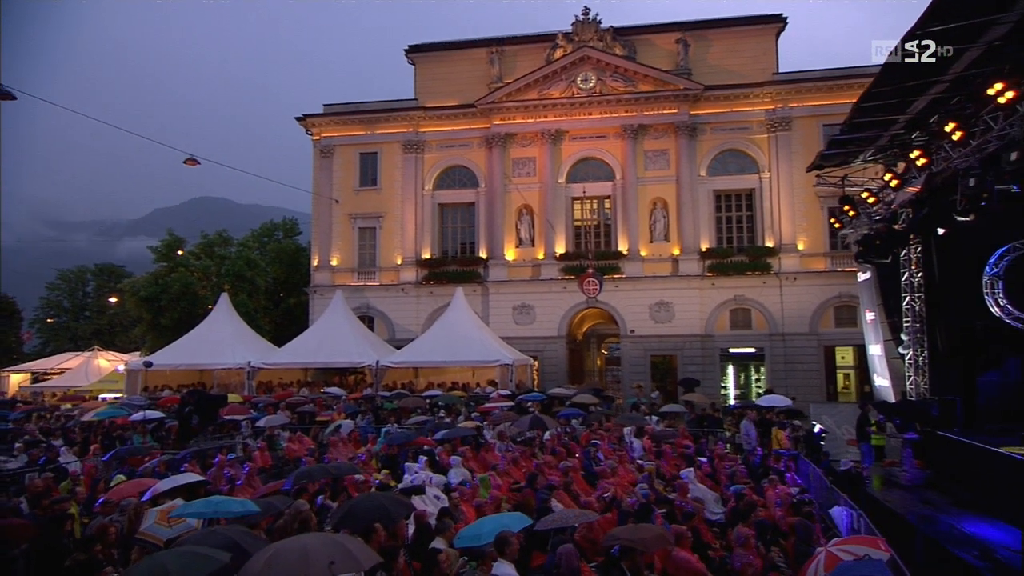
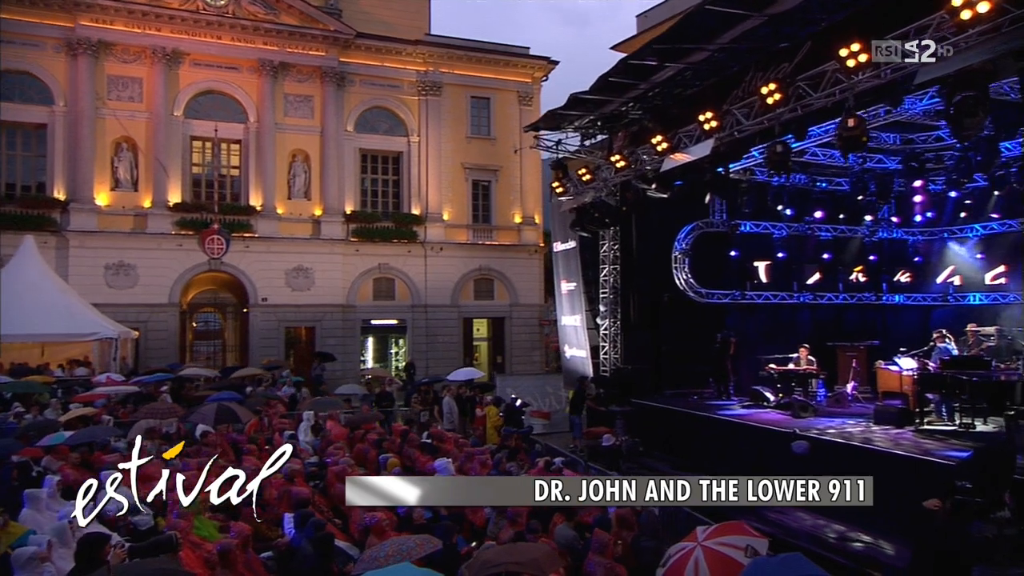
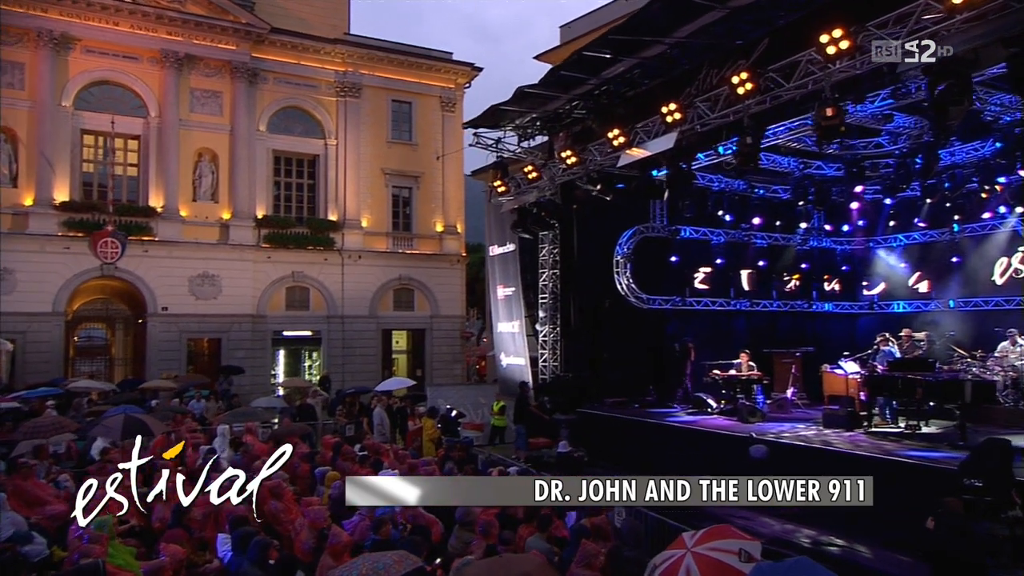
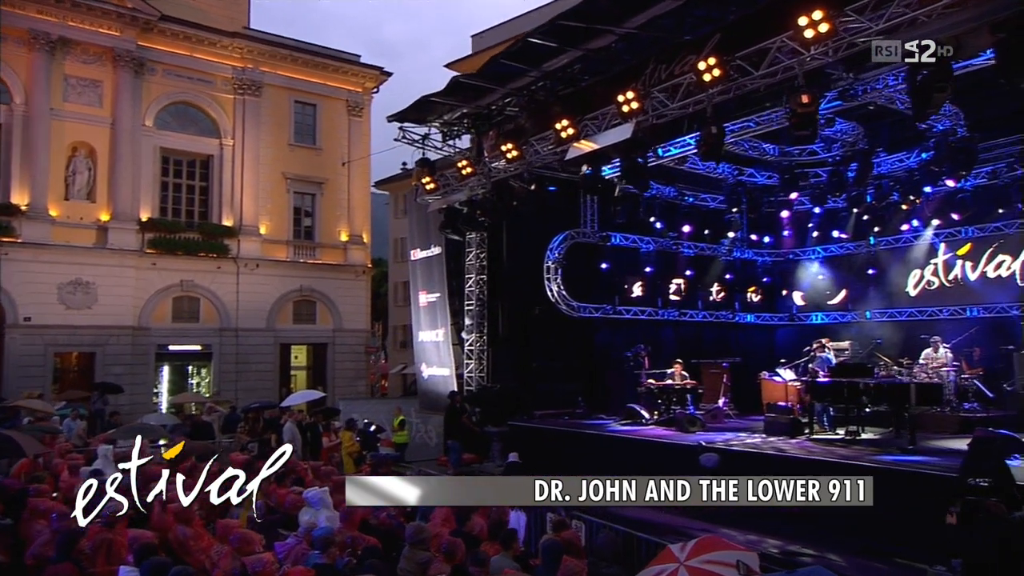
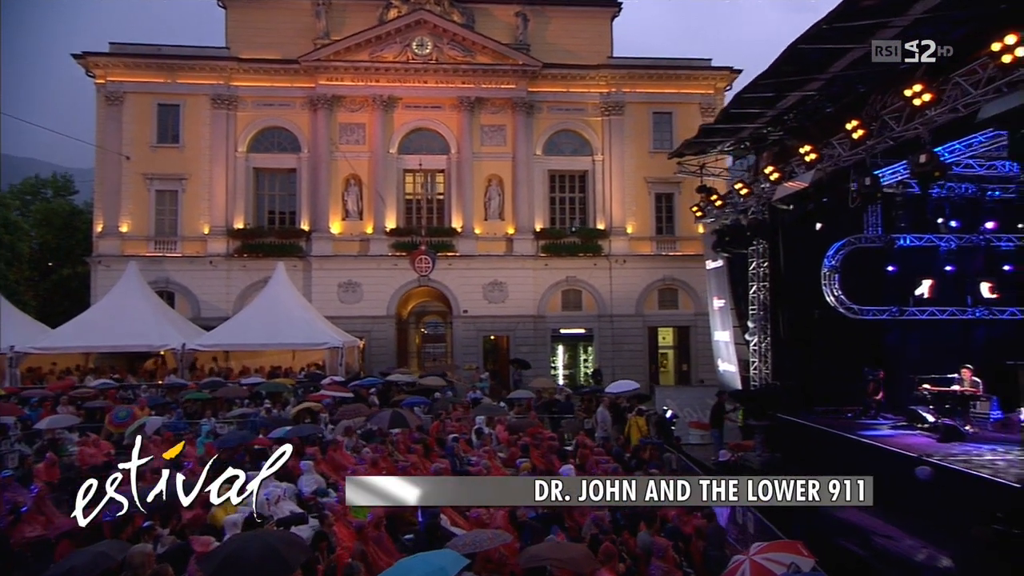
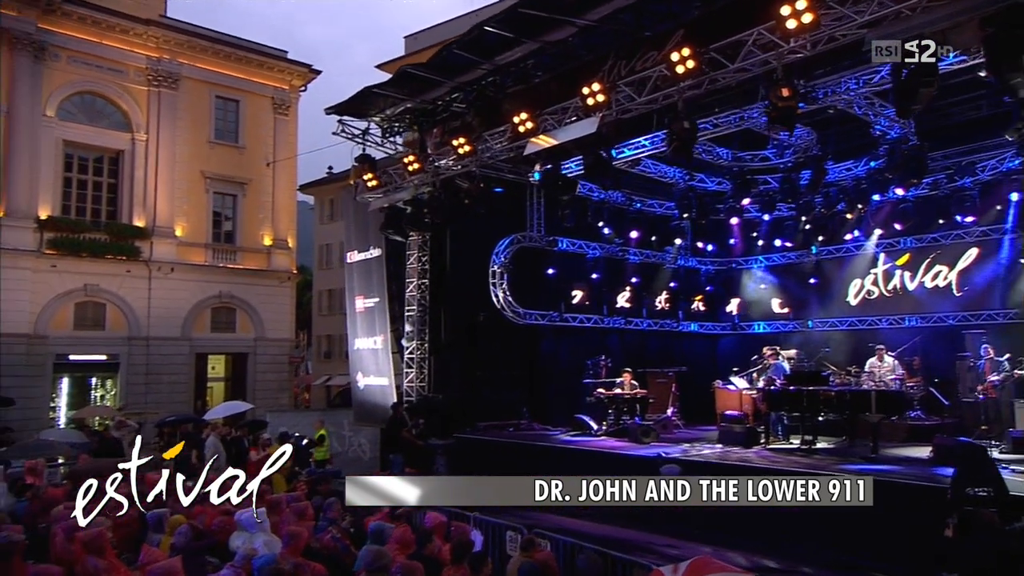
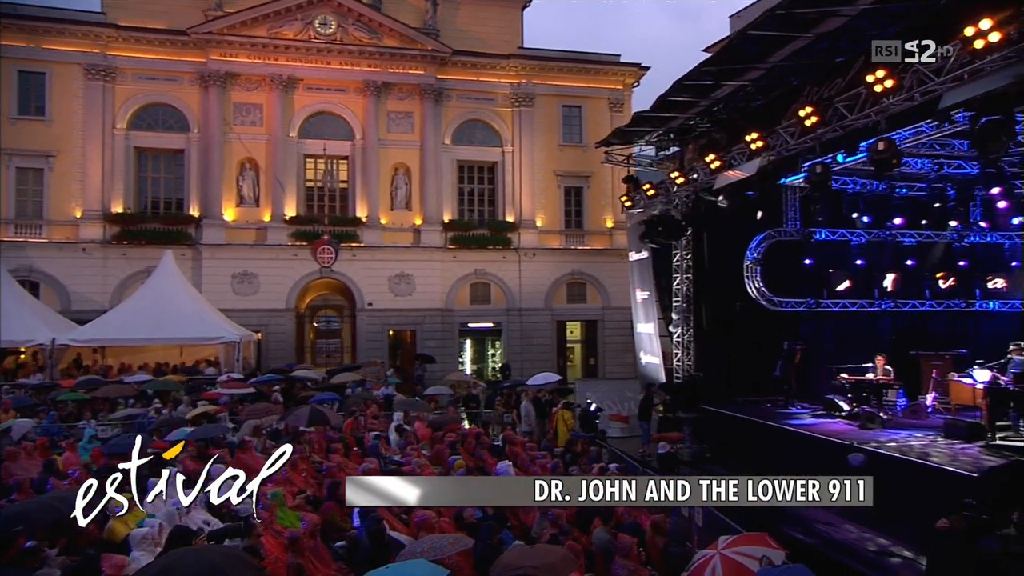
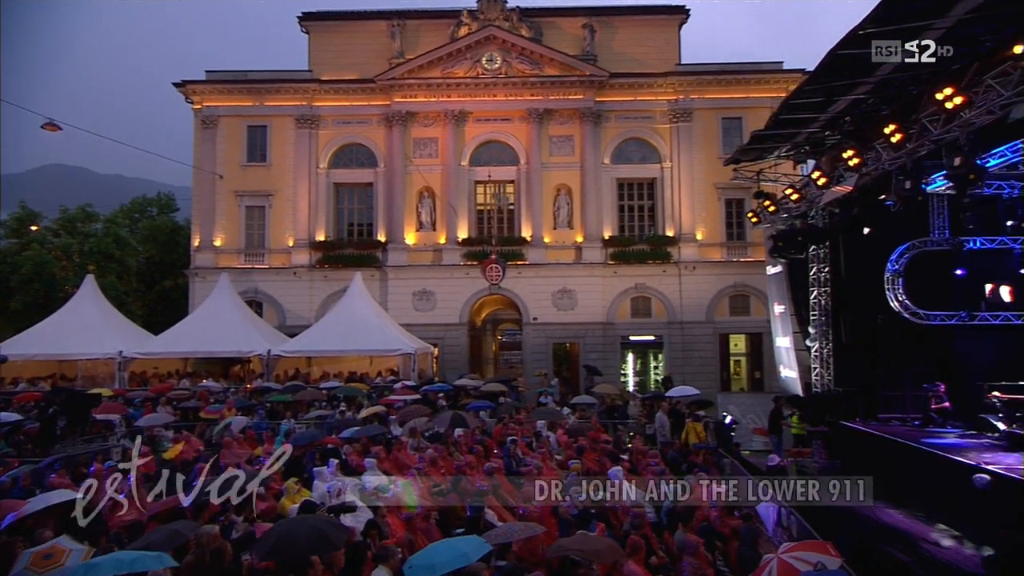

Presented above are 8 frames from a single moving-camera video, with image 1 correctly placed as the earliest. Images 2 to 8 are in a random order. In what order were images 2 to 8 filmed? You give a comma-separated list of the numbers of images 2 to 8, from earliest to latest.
8, 5, 7, 2, 3, 4, 6
